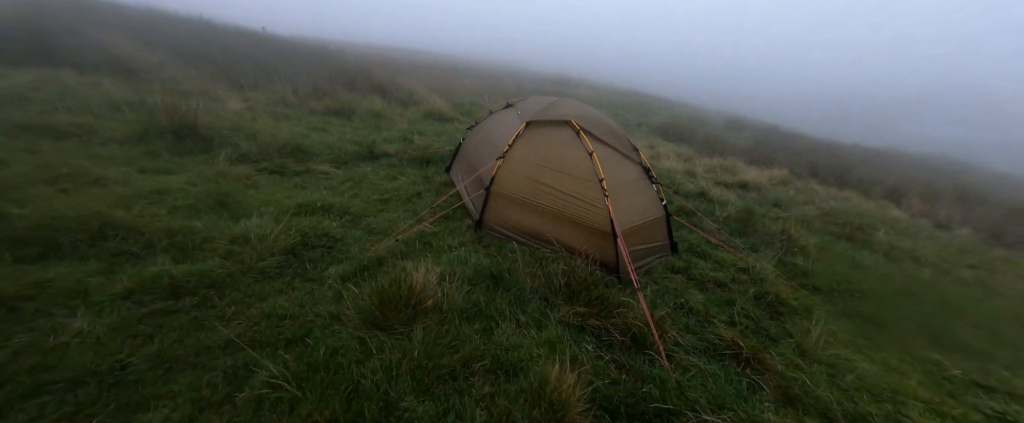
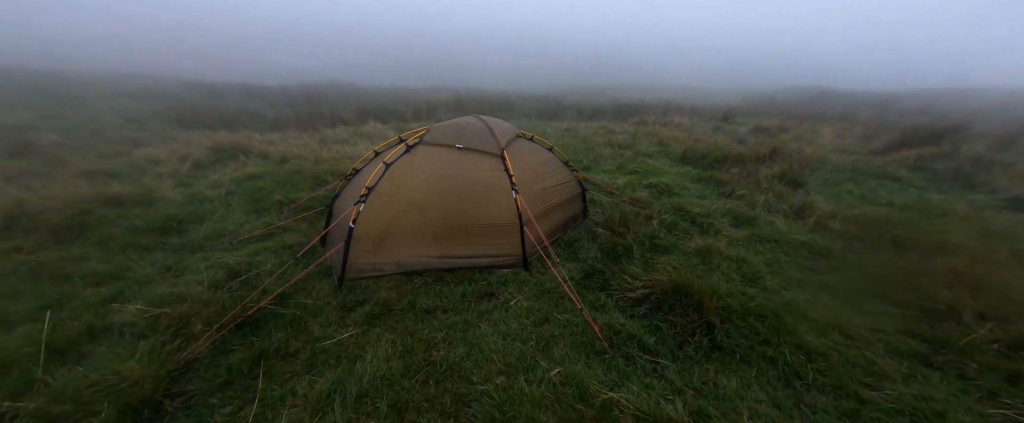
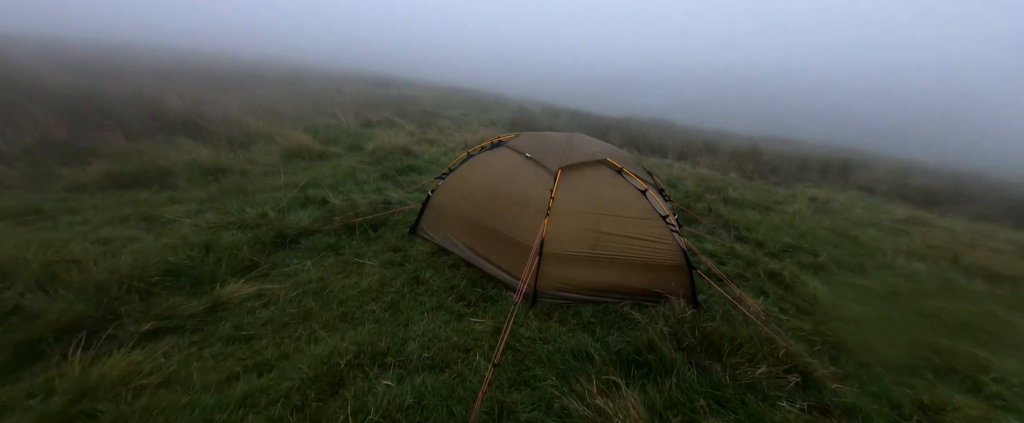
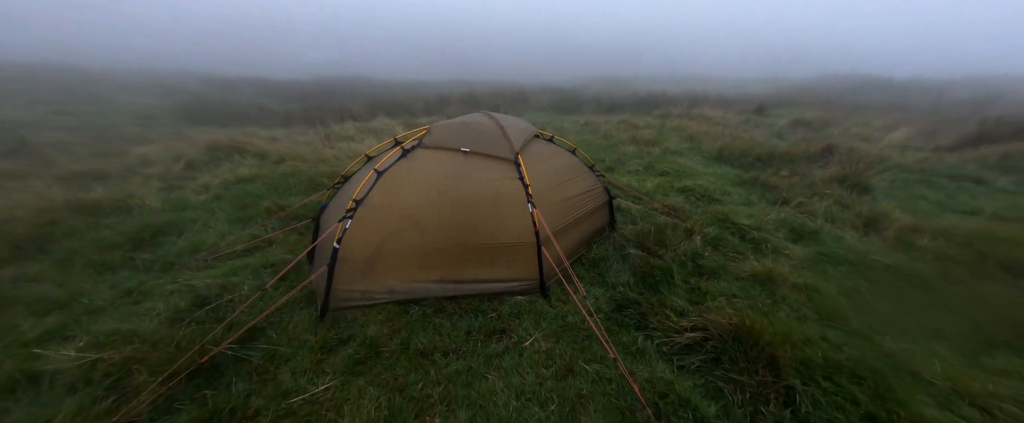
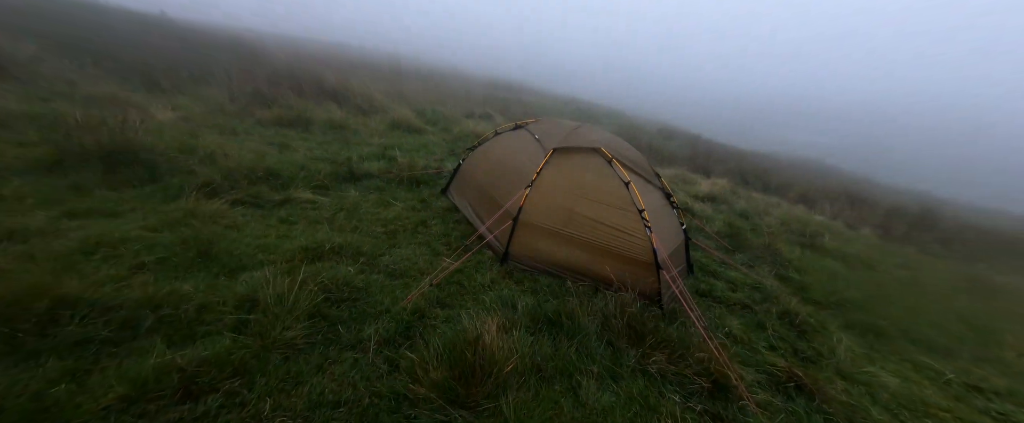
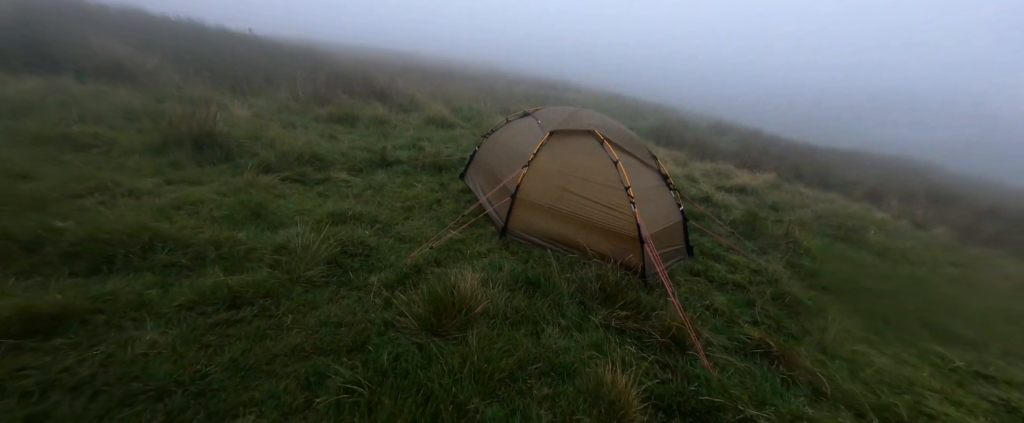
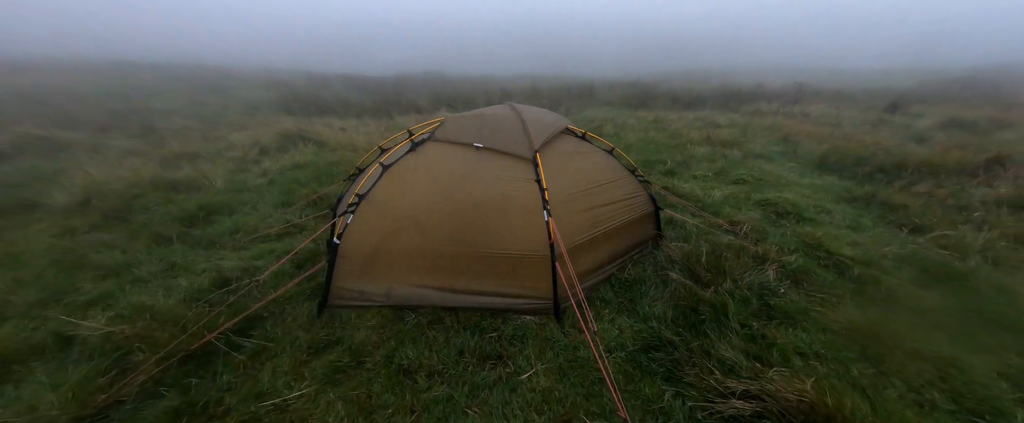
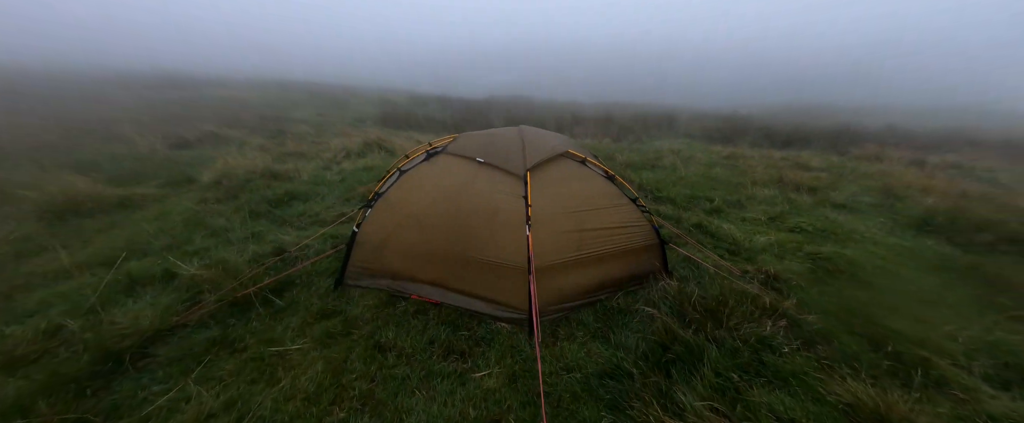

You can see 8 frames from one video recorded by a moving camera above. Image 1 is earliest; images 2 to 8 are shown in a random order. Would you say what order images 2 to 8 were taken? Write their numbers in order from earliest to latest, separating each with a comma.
6, 5, 3, 8, 7, 4, 2
